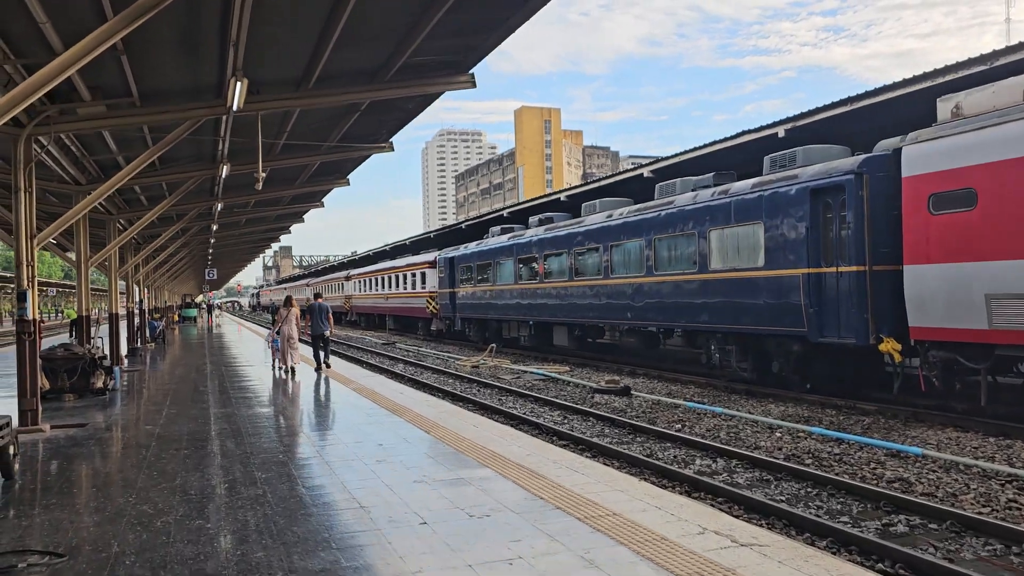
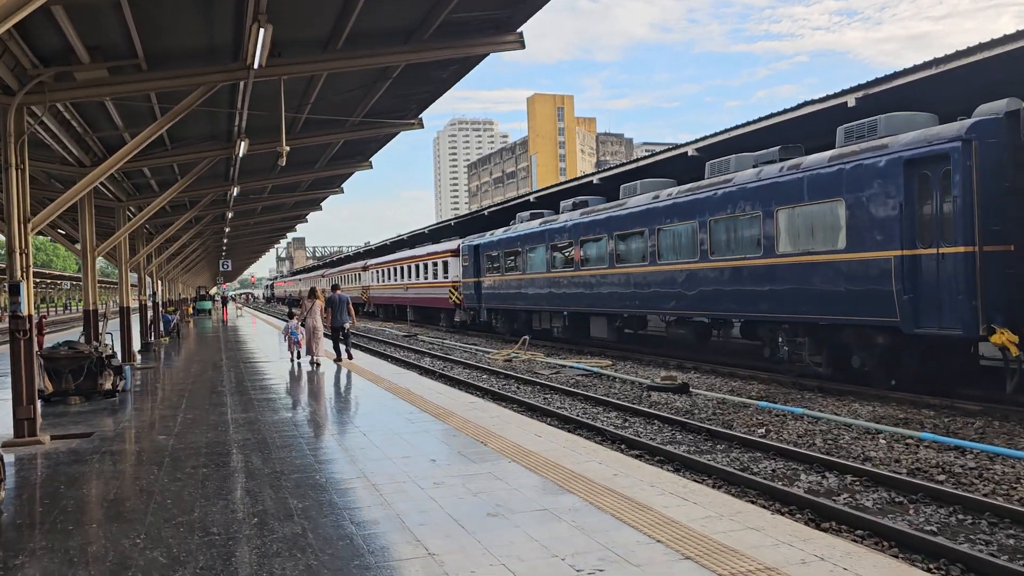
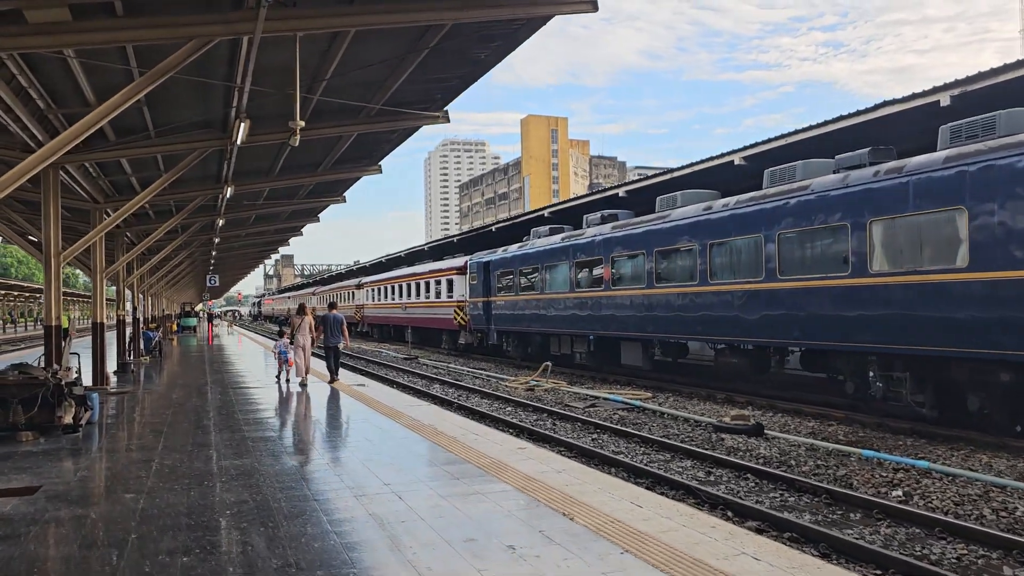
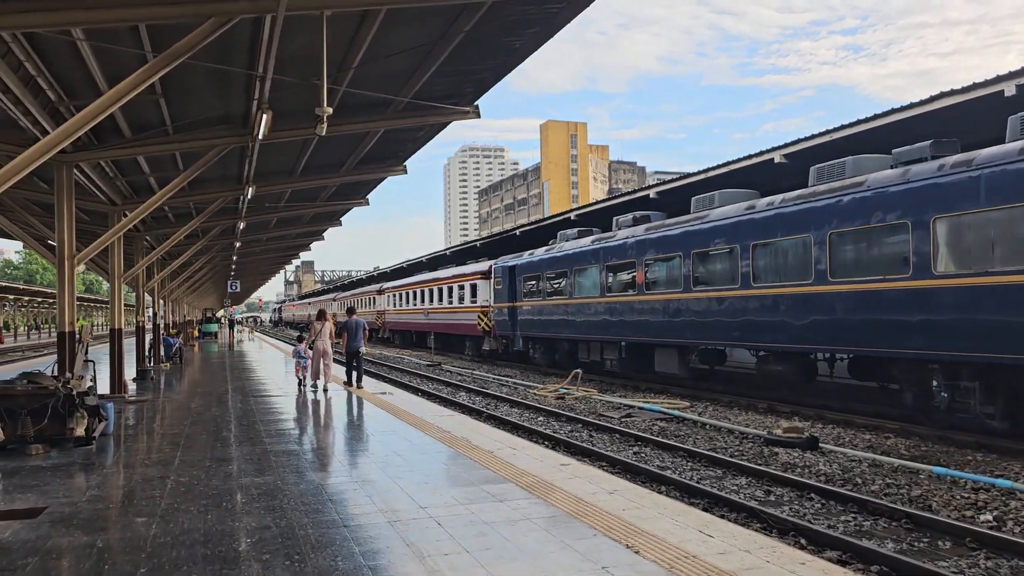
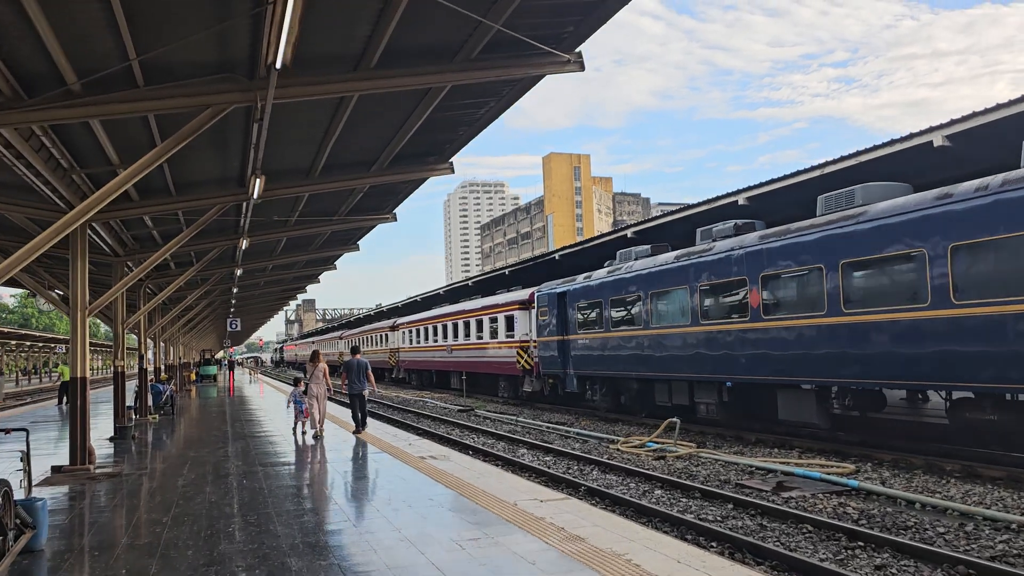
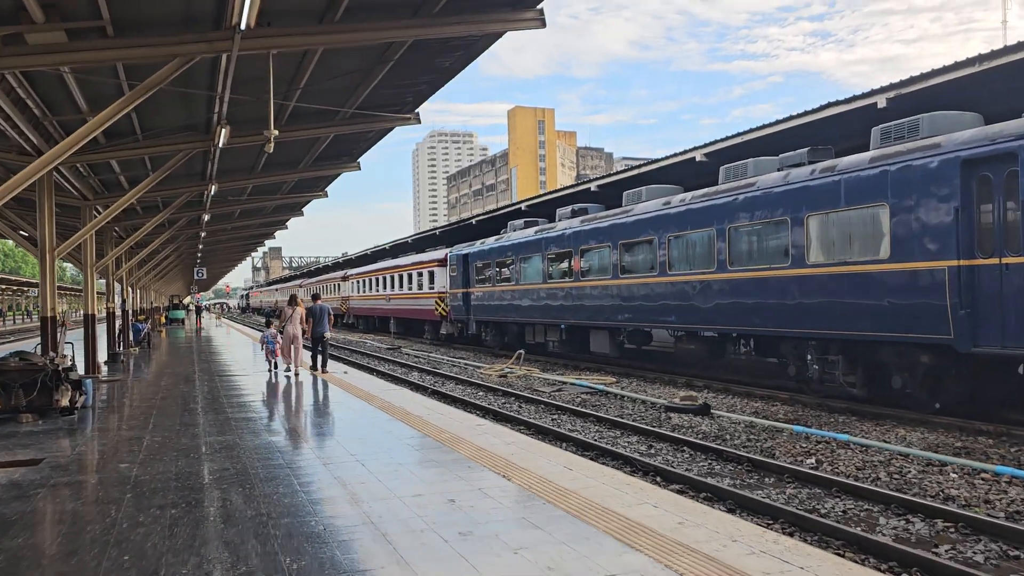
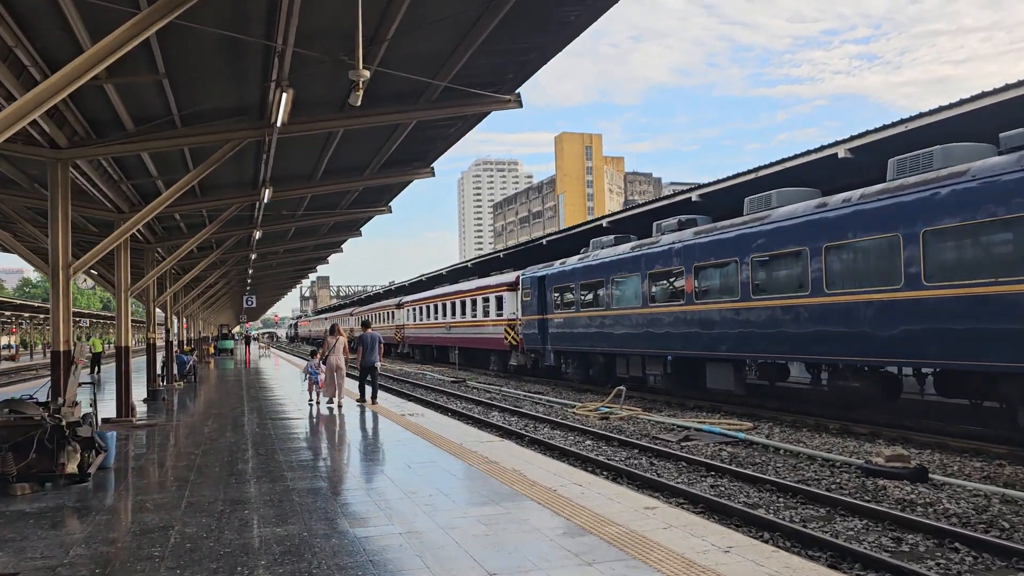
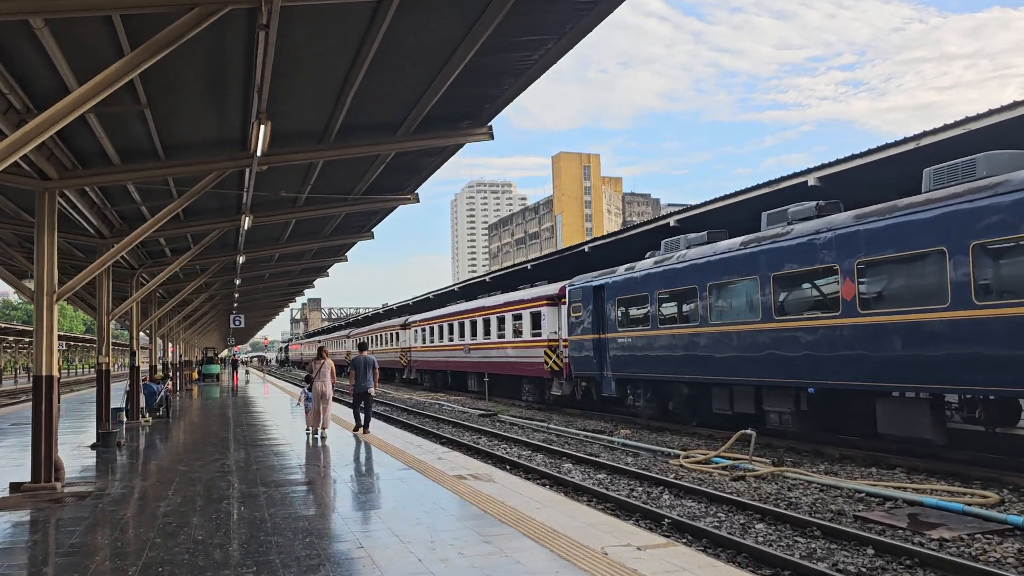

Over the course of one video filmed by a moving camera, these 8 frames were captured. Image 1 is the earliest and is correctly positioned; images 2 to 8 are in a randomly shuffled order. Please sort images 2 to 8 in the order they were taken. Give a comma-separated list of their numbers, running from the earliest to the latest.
2, 6, 3, 4, 7, 5, 8
